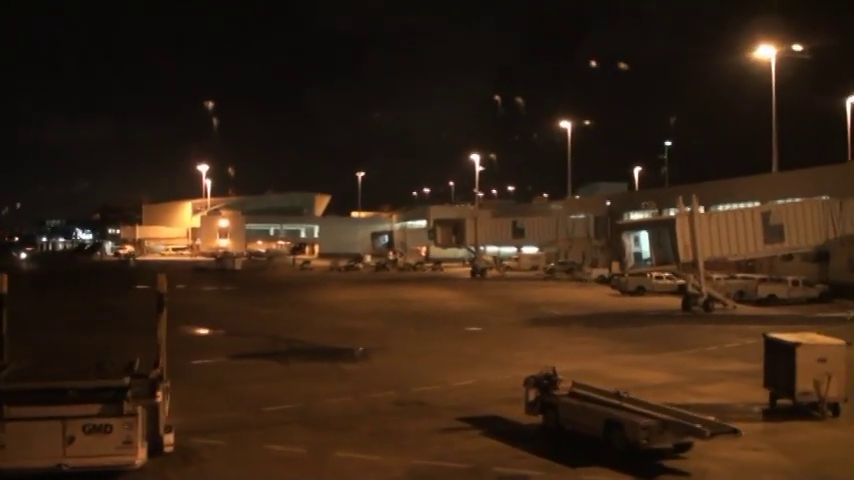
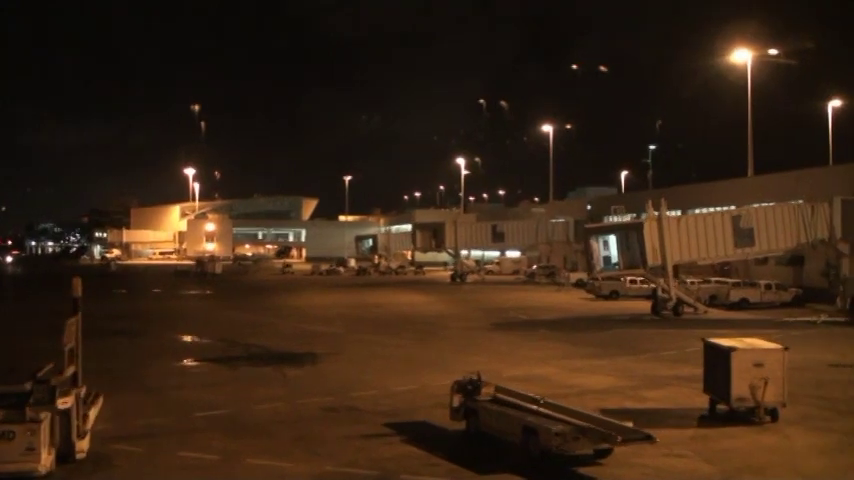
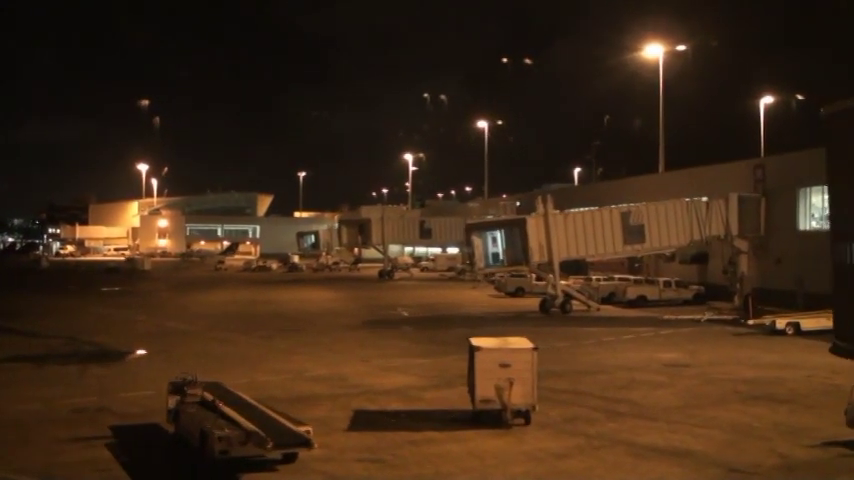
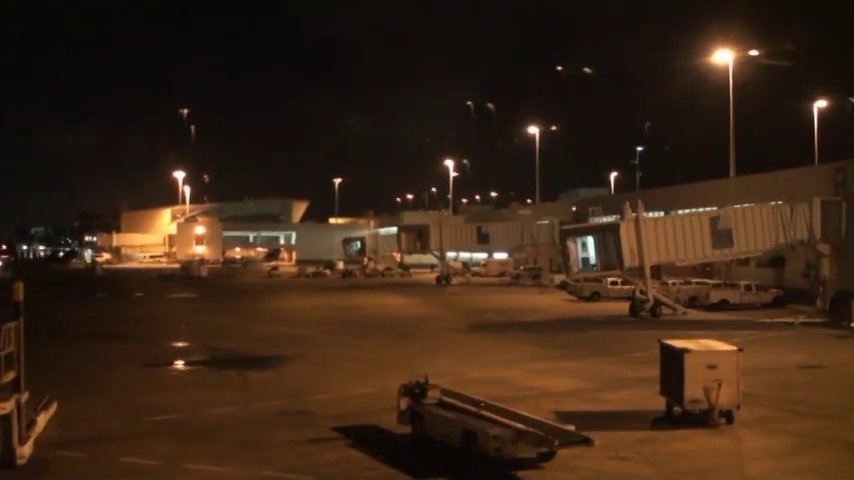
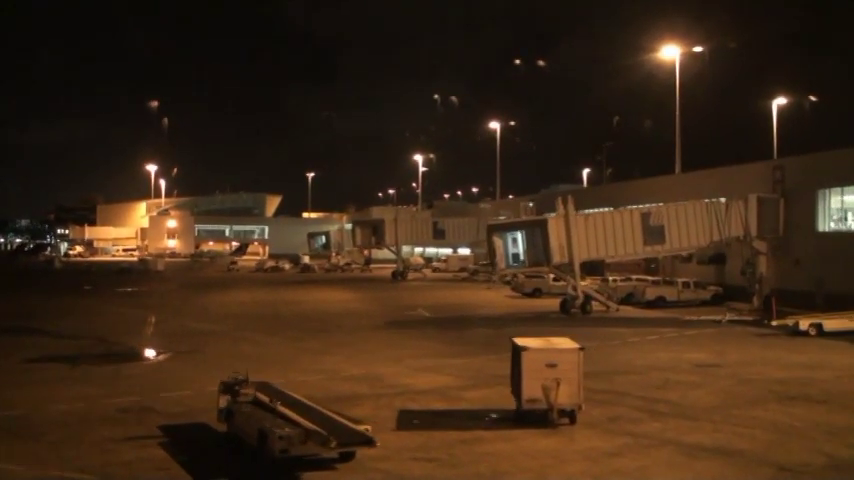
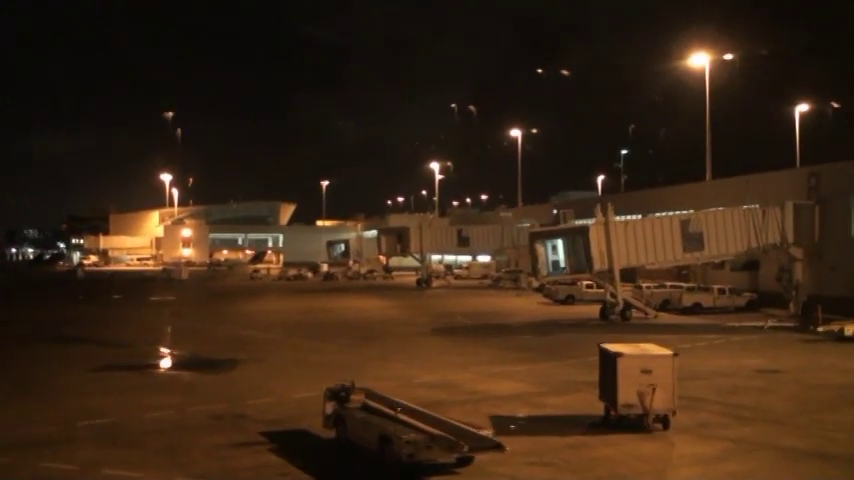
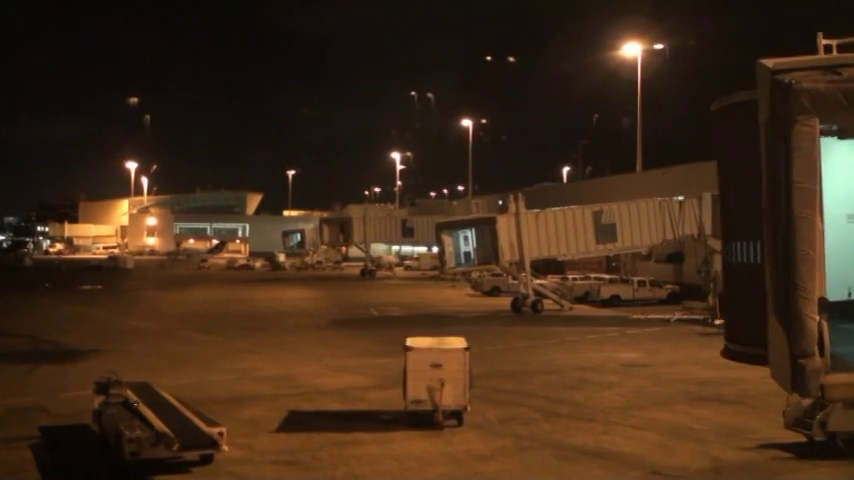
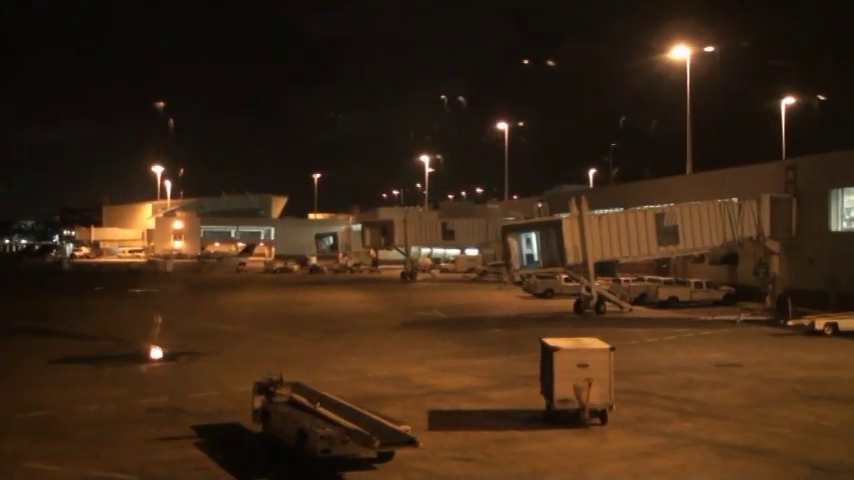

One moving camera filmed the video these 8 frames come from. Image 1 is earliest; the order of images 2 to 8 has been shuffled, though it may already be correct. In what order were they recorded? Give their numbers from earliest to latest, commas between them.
2, 4, 6, 8, 5, 3, 7
